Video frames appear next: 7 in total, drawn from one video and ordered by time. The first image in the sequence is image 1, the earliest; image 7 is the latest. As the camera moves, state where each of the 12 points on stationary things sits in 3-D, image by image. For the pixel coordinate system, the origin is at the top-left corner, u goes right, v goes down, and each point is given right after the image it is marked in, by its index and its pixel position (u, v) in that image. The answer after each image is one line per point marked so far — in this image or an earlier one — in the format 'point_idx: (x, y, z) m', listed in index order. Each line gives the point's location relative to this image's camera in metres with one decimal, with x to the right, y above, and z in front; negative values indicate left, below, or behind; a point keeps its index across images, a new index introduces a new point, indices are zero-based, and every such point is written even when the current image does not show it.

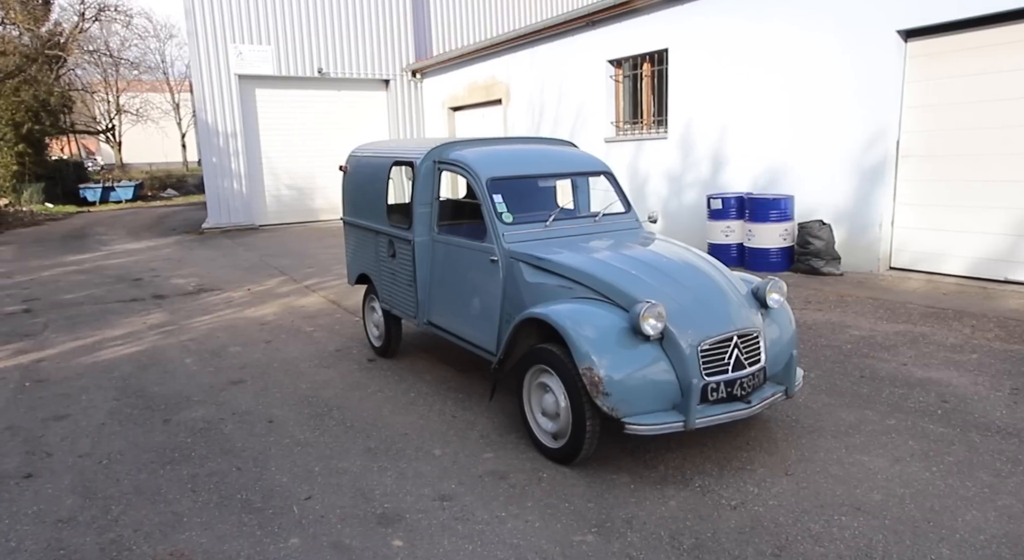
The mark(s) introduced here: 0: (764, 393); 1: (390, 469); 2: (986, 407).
0: (+1.4, -0.6, +3.4) m
1: (-0.7, -1.0, +3.5) m
2: (+3.0, -0.8, +4.0) m
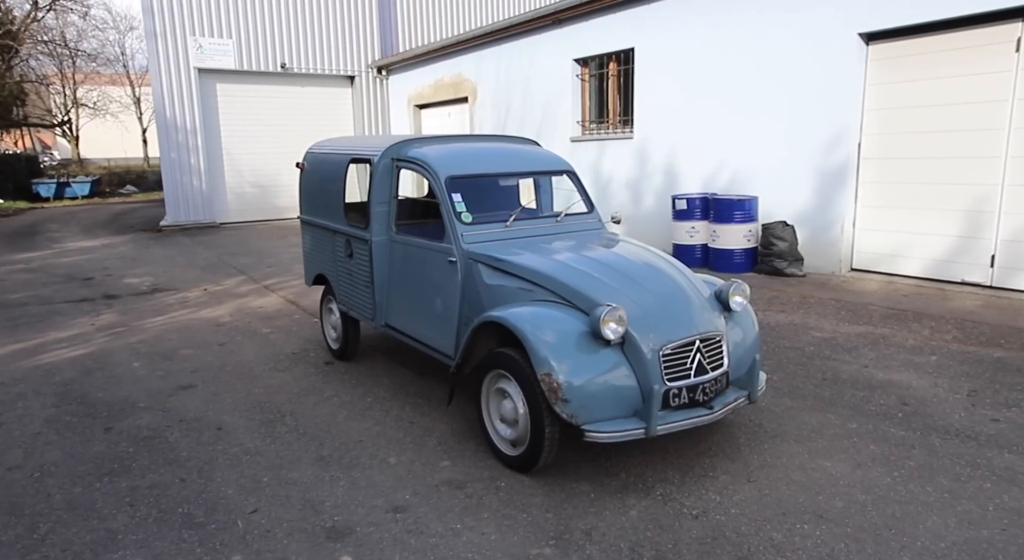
0: (+1.1, -0.6, +3.3) m
1: (-0.9, -1.0, +3.3) m
2: (+2.7, -0.8, +4.0) m
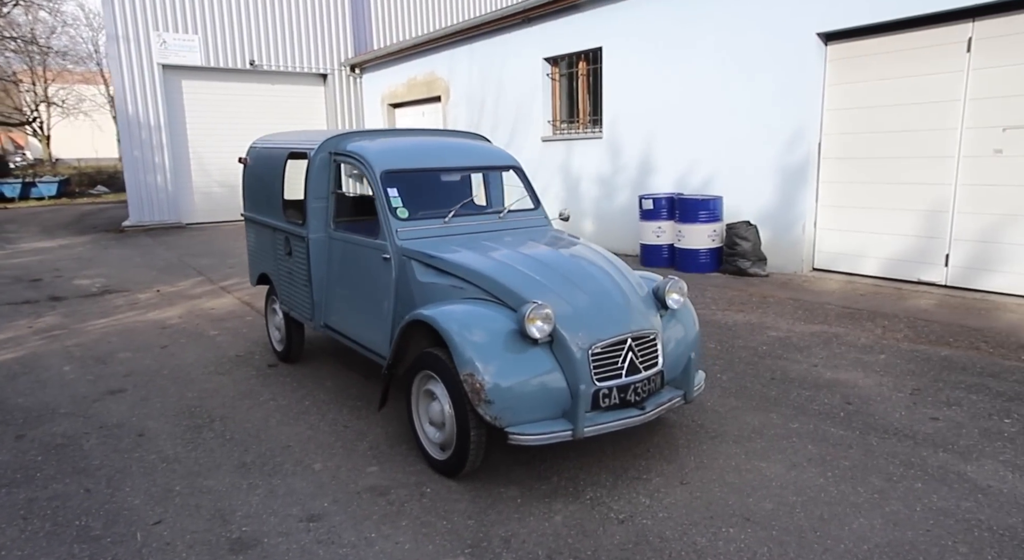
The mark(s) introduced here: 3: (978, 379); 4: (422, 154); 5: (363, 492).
0: (+0.8, -0.6, +3.2) m
1: (-1.3, -1.0, +3.2) m
2: (+2.4, -0.8, +4.0) m
3: (+3.3, -0.7, +4.4) m
4: (-0.6, +0.8, +4.2) m
5: (-0.7, -1.0, +3.1) m
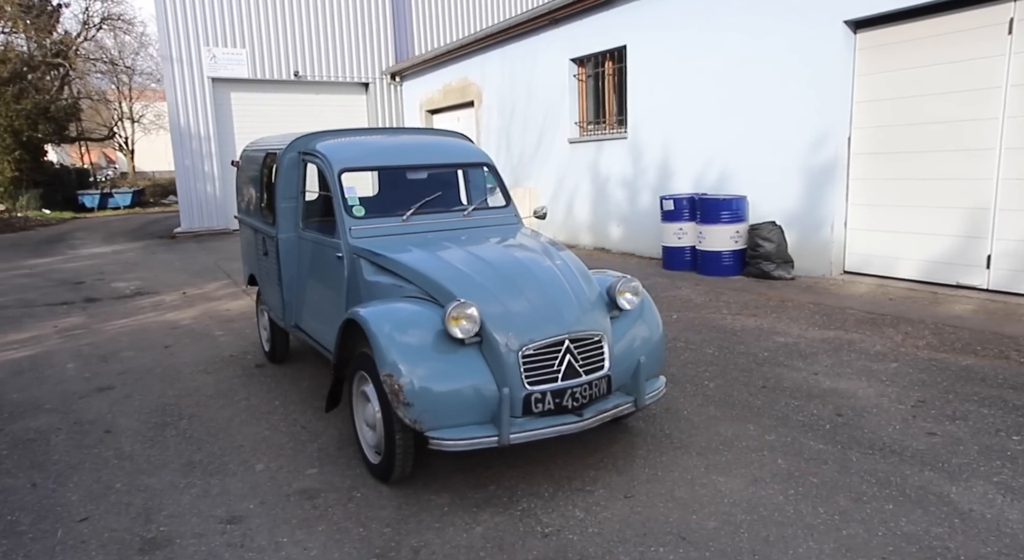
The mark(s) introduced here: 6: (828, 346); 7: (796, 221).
0: (+0.5, -0.6, +3.0) m
1: (-1.6, -1.0, +3.1) m
2: (+2.1, -0.8, +3.6) m
3: (+3.0, -0.7, +4.0) m
4: (-0.8, +0.8, +4.2) m
5: (-1.0, -1.0, +3.0) m
6: (+2.6, -0.5, +5.1) m
7: (+3.6, +0.7, +7.9) m
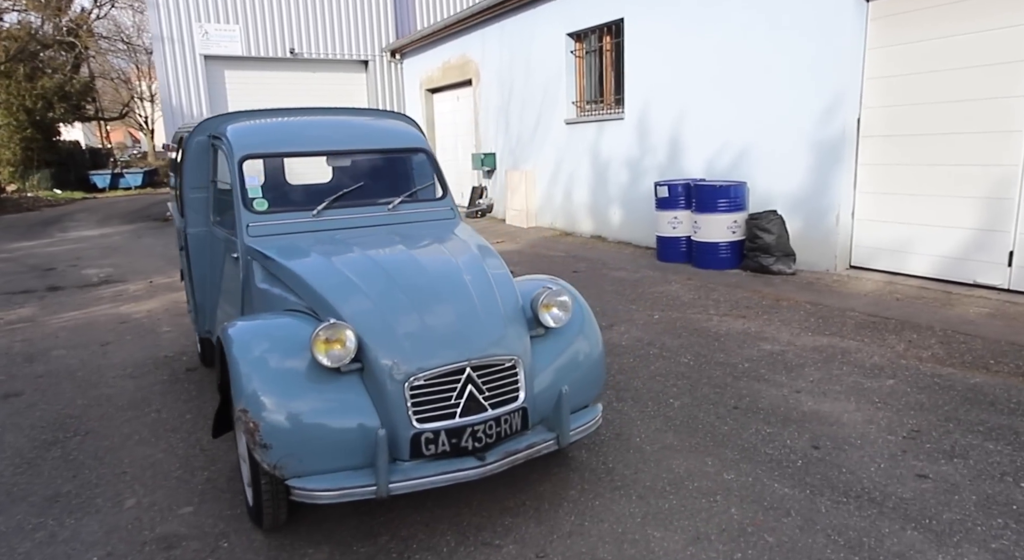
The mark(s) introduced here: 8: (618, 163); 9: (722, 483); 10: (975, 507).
0: (0.0, -0.7, +2.5) m
1: (-2.0, -1.1, +2.7) m
2: (+1.7, -0.9, +3.1) m
3: (+2.6, -0.8, +3.4) m
4: (-1.2, +0.8, +3.6) m
5: (-1.5, -1.1, +2.6) m
6: (+2.2, -0.5, +4.6) m
7: (+3.3, +0.8, +7.2) m
8: (+1.7, +1.8, +10.0) m
9: (+1.0, -0.9, +2.9) m
10: (+1.9, -0.9, +2.6) m
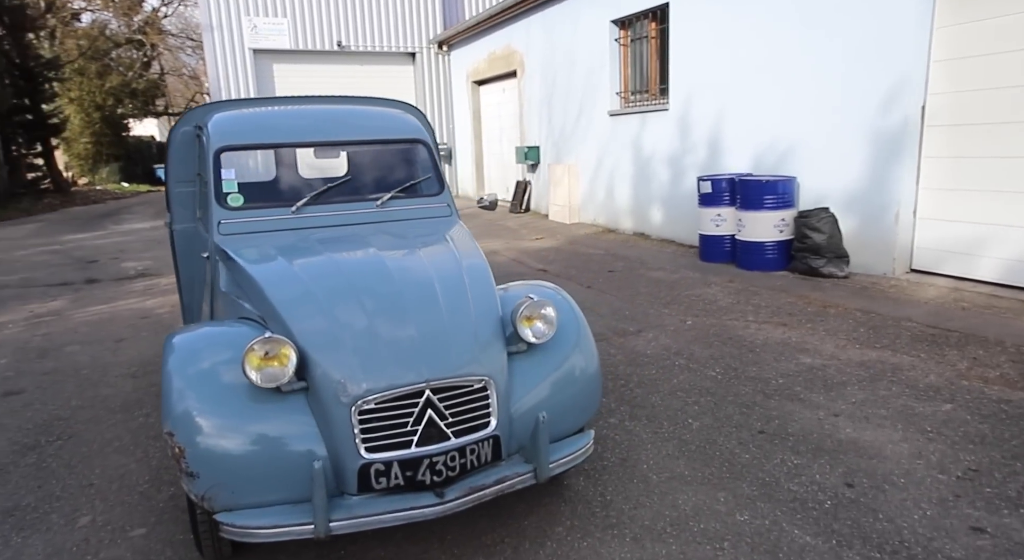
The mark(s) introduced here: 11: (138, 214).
0: (-0.1, -0.7, +2.2) m
1: (-2.1, -1.1, +2.6) m
2: (+1.6, -0.9, +2.6) m
3: (+2.6, -0.8, +2.9) m
4: (-1.2, +0.8, +3.4) m
5: (-1.6, -1.1, +2.4) m
6: (+2.3, -0.6, +4.1) m
7: (+3.6, +0.8, +6.6) m
8: (+2.2, +1.8, +9.5) m
9: (+0.9, -1.0, +2.5) m
10: (+1.8, -1.0, +2.2) m
11: (-10.1, +1.8, +17.1) m
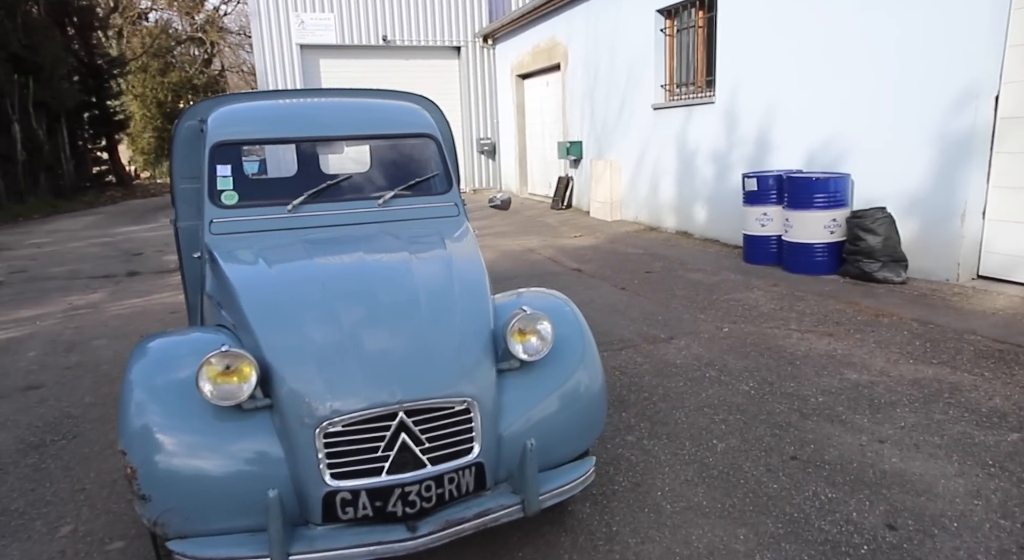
0: (-0.1, -0.7, +2.0) m
1: (-2.1, -1.1, +2.5) m
2: (+1.6, -1.0, +2.3) m
3: (+2.6, -0.9, +2.4) m
4: (-1.1, +0.8, +3.3) m
5: (-1.6, -1.1, +2.3) m
6: (+2.4, -0.6, +3.7) m
7: (+3.9, +0.7, +6.1) m
8: (+2.8, +1.8, +9.1) m
9: (+0.8, -1.0, +2.2) m
10: (+1.7, -1.1, +1.8) m
11: (-9.0, +2.0, +17.5) m
